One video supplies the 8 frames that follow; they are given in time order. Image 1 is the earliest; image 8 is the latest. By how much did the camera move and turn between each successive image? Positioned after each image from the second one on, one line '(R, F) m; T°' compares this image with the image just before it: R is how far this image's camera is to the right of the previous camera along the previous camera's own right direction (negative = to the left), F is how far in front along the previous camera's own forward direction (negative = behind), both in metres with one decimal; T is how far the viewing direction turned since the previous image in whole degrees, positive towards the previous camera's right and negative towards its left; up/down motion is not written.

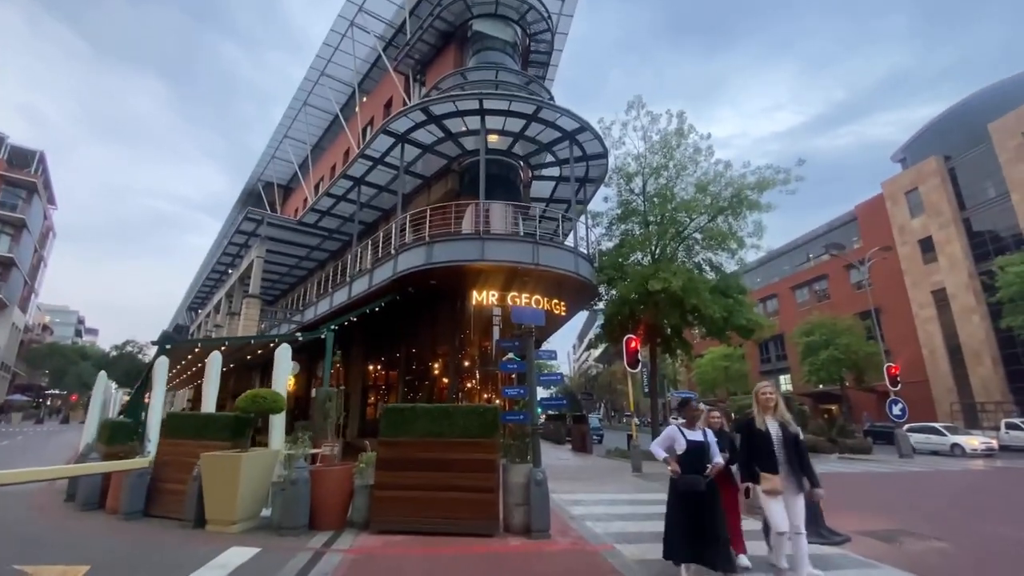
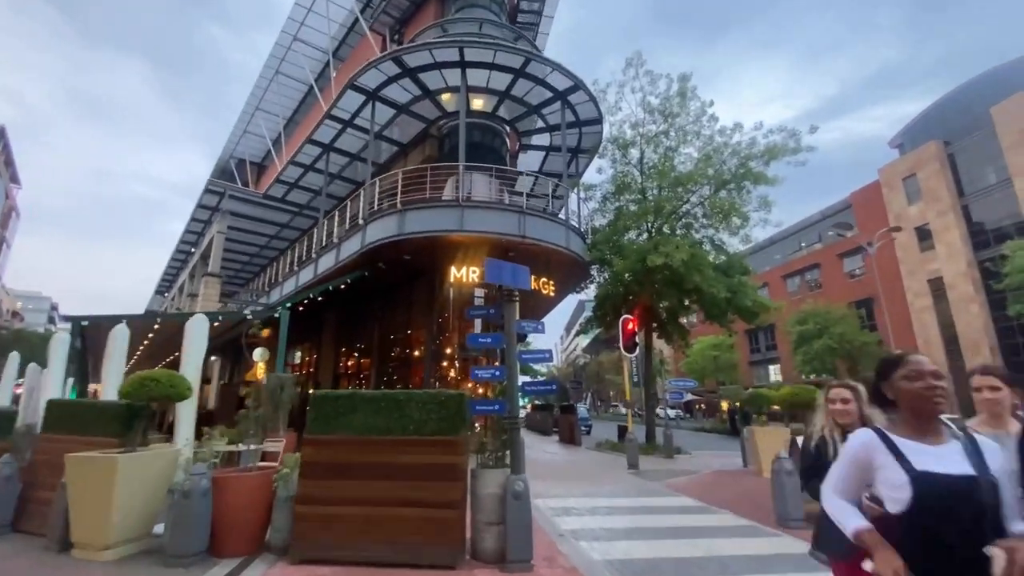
(+0.2, +2.1) m; +1°
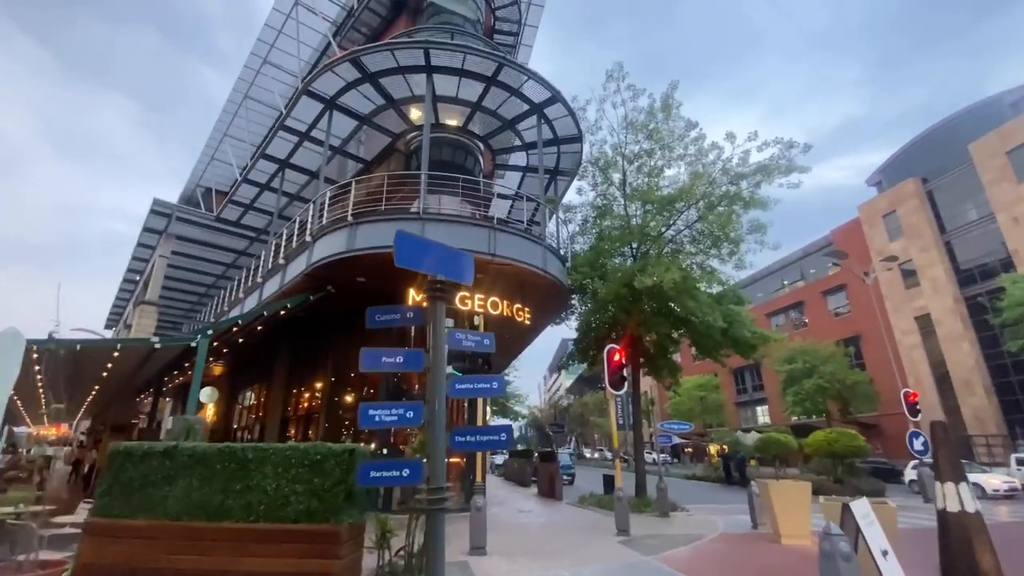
(+0.5, +2.3) m; +2°
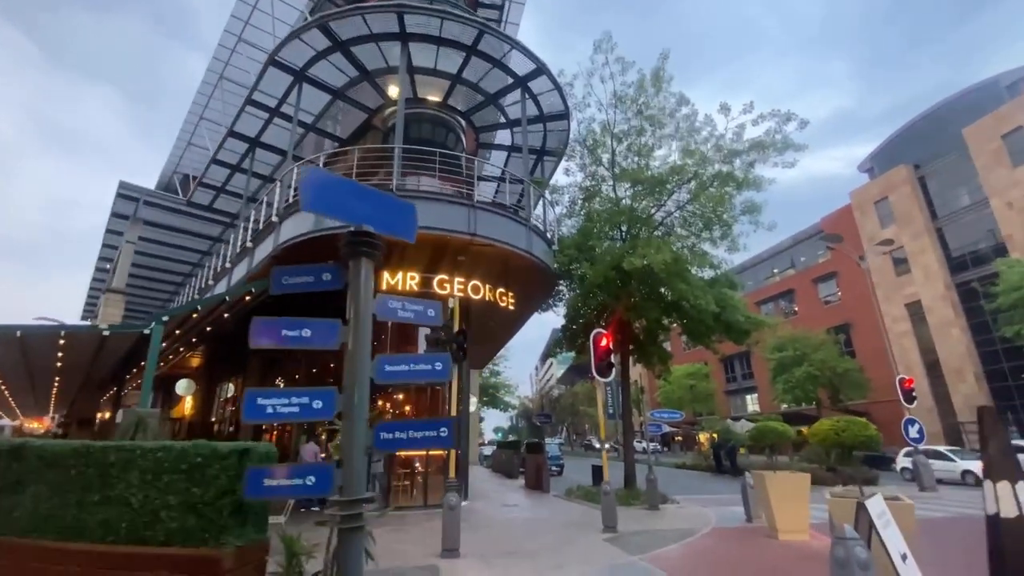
(+0.3, +0.9) m; +1°
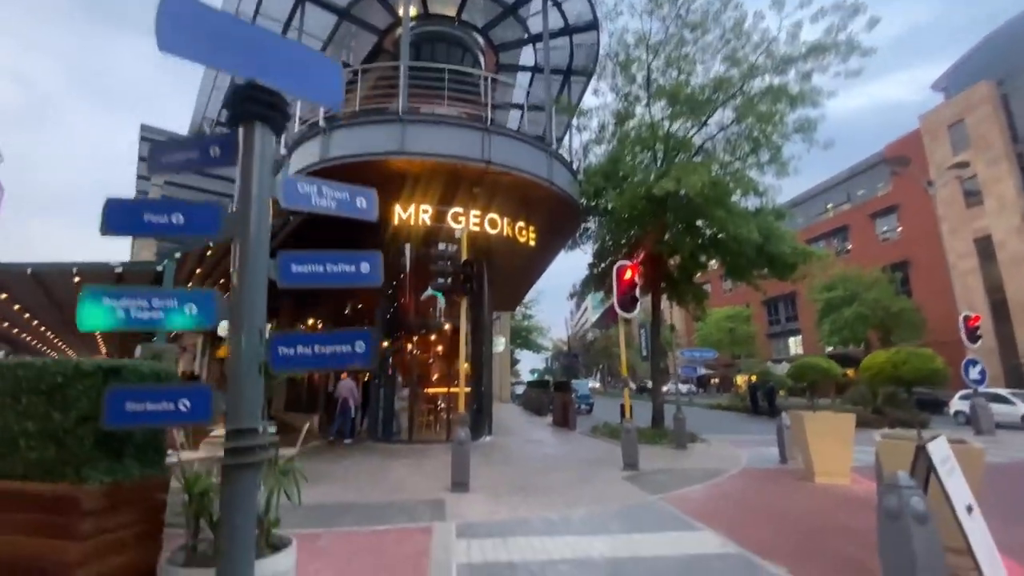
(+0.5, +0.8) m; -4°
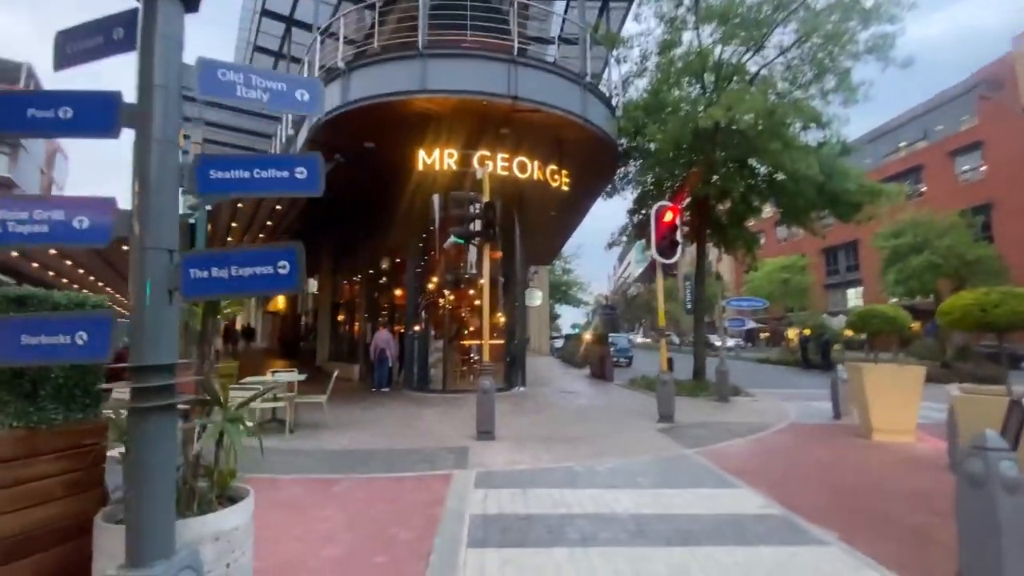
(+0.3, +0.6) m; -5°
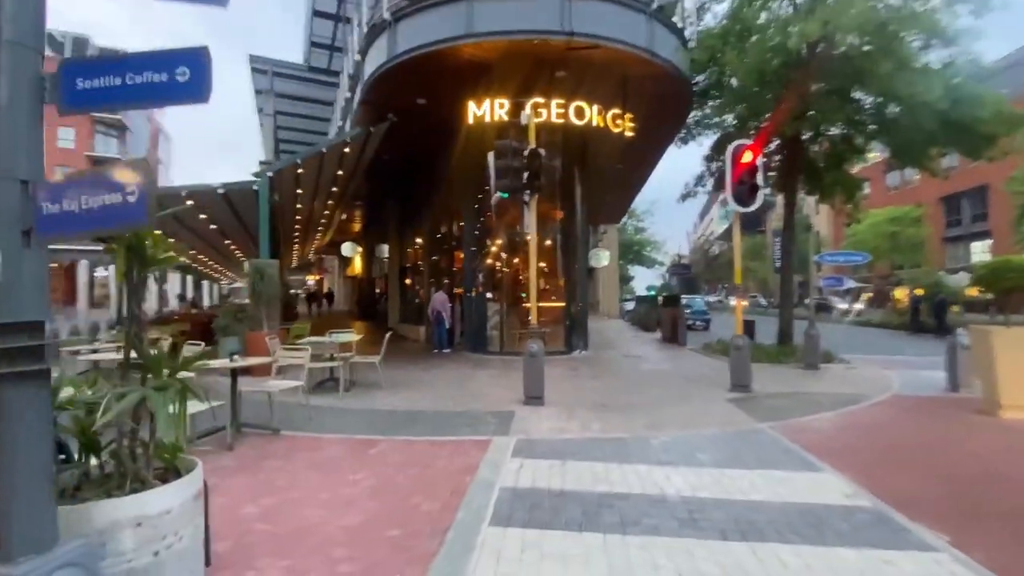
(+0.4, +0.6) m; -9°
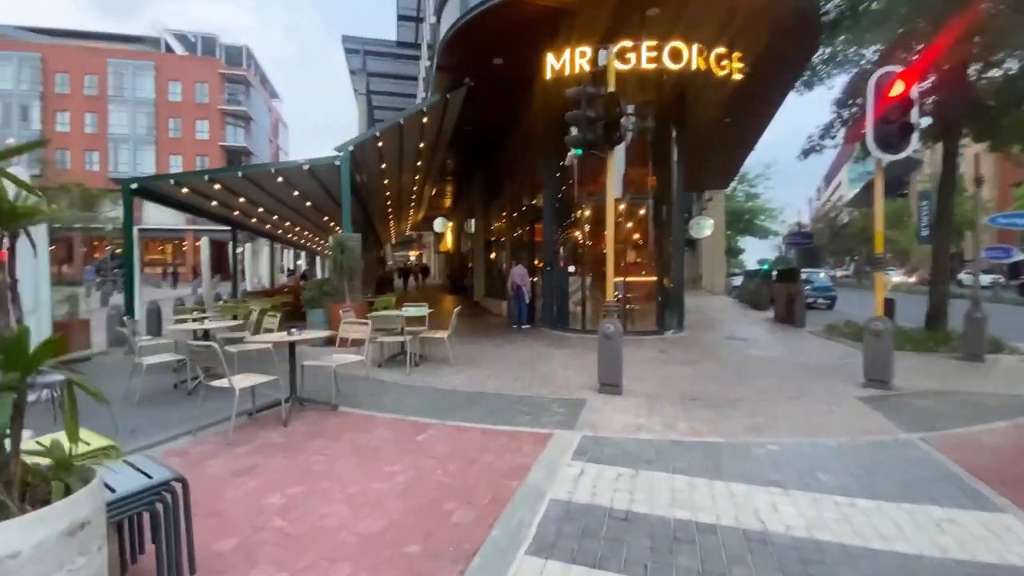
(+0.3, +0.9) m; -12°
